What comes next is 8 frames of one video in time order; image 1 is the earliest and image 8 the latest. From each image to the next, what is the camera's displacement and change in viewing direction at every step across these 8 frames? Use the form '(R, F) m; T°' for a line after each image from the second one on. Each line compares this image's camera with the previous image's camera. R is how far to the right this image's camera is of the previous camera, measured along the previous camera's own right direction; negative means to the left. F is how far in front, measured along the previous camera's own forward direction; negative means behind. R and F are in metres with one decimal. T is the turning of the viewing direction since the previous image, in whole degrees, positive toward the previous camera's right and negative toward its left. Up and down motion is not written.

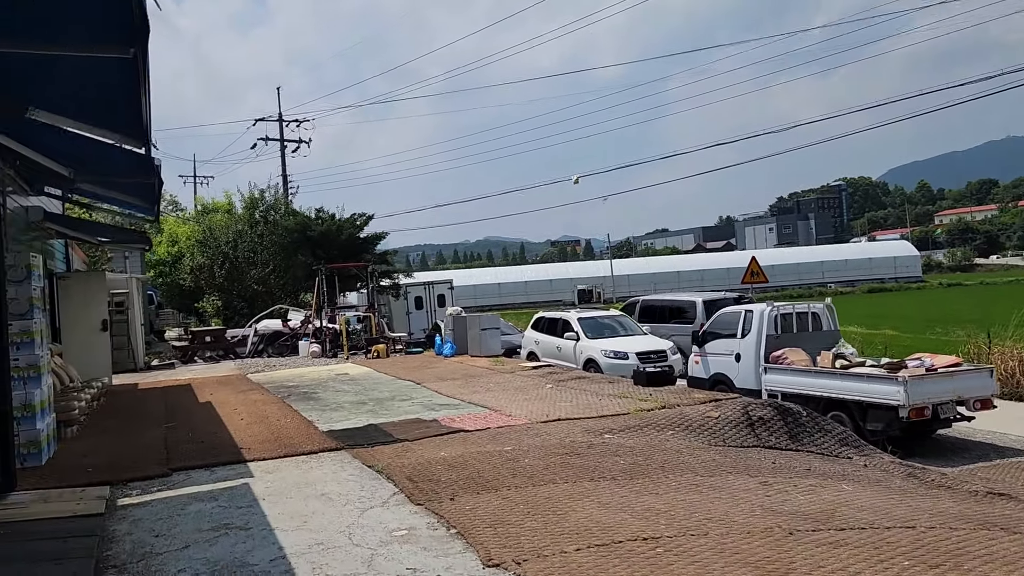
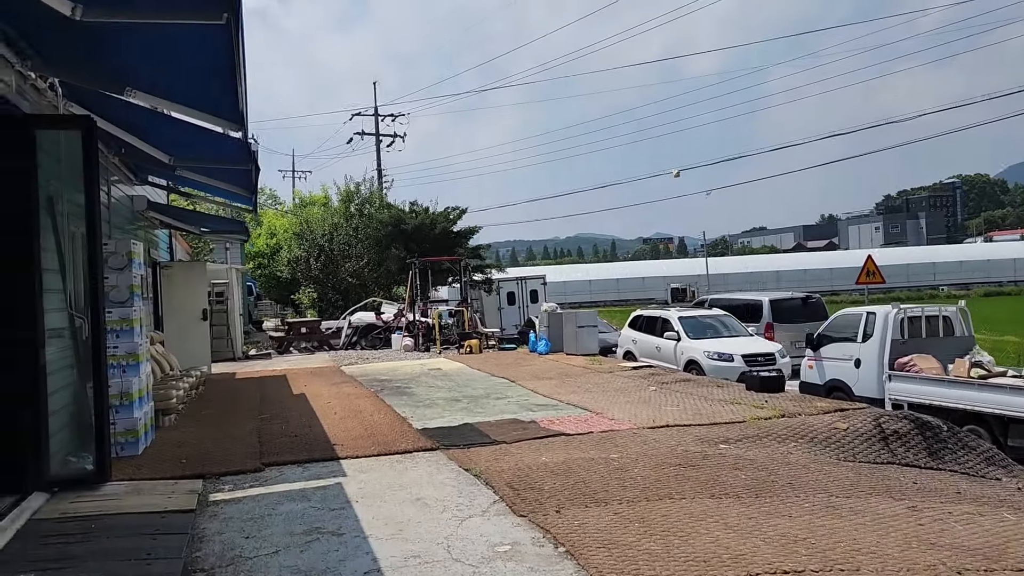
(-0.2, +0.5) m; -6°
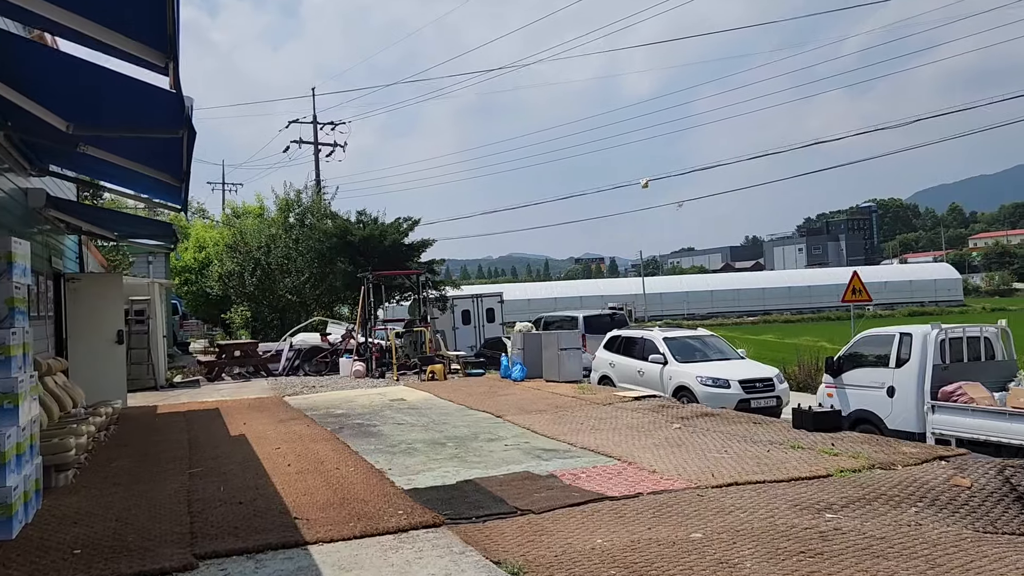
(-0.6, +1.8) m; +5°
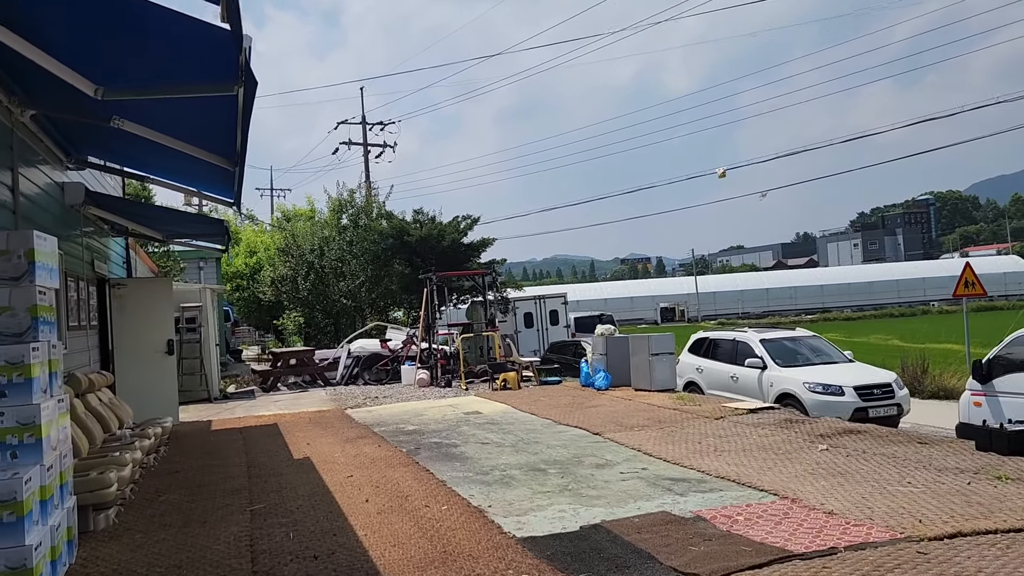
(-0.6, +1.3) m; -3°
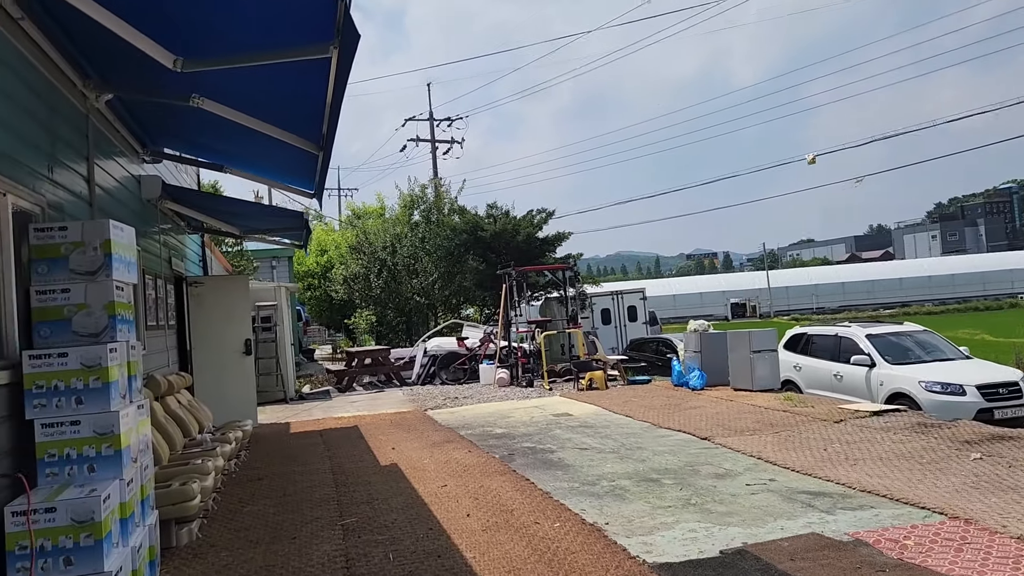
(-0.3, +0.6) m; -4°
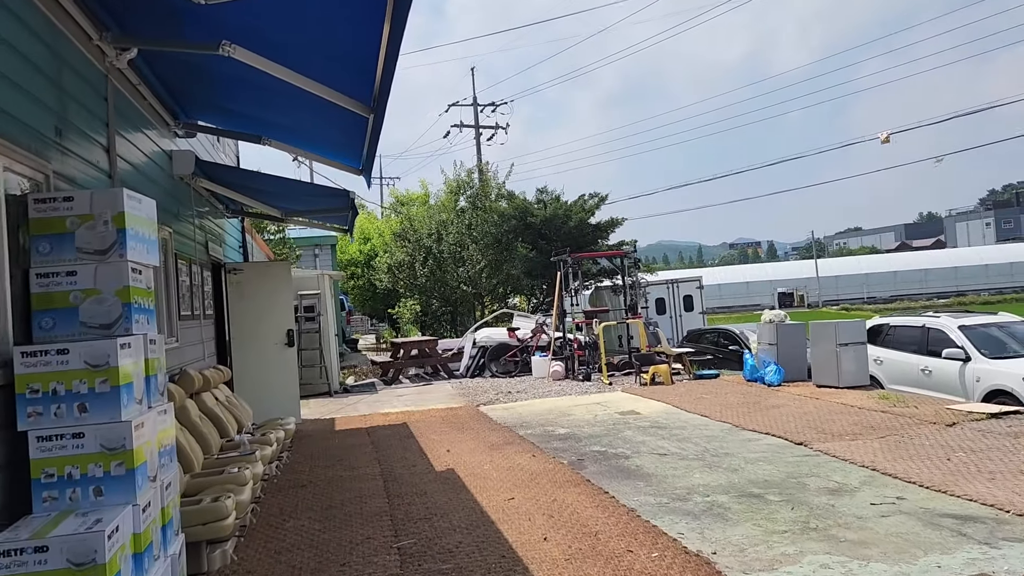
(-0.3, +0.8) m; -3°
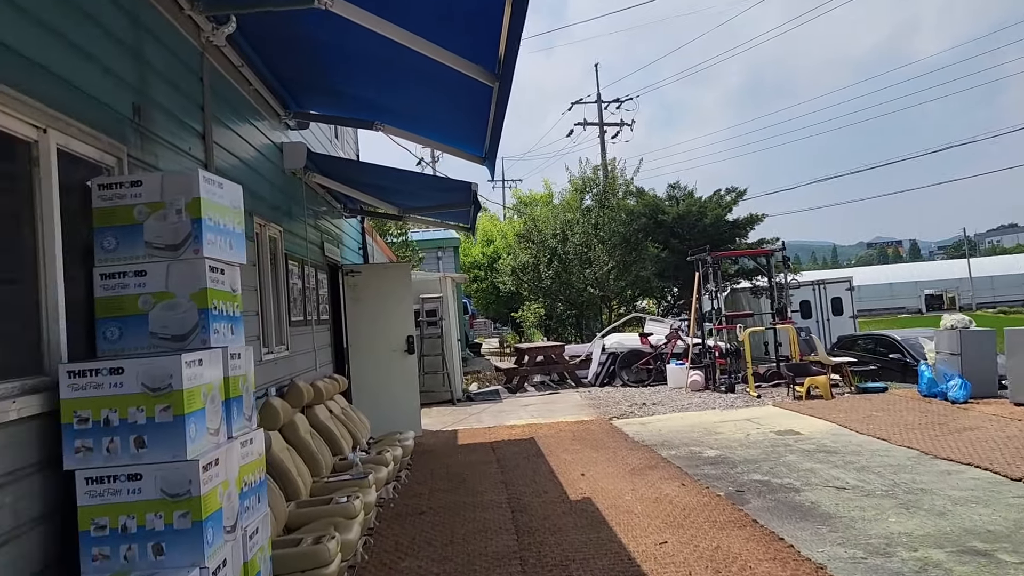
(-0.2, +0.9) m; -9°
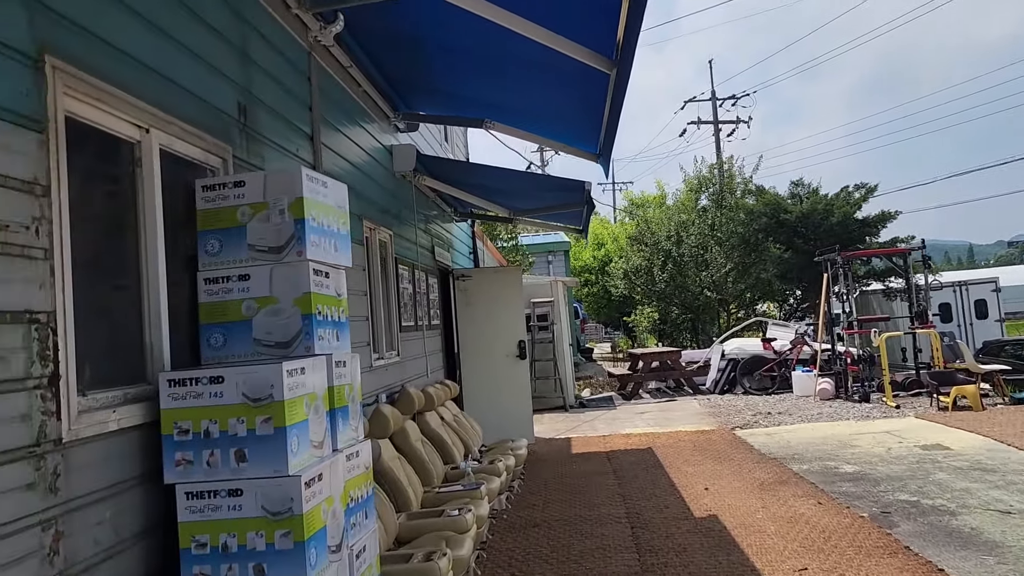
(0.0, +0.3) m; -8°
